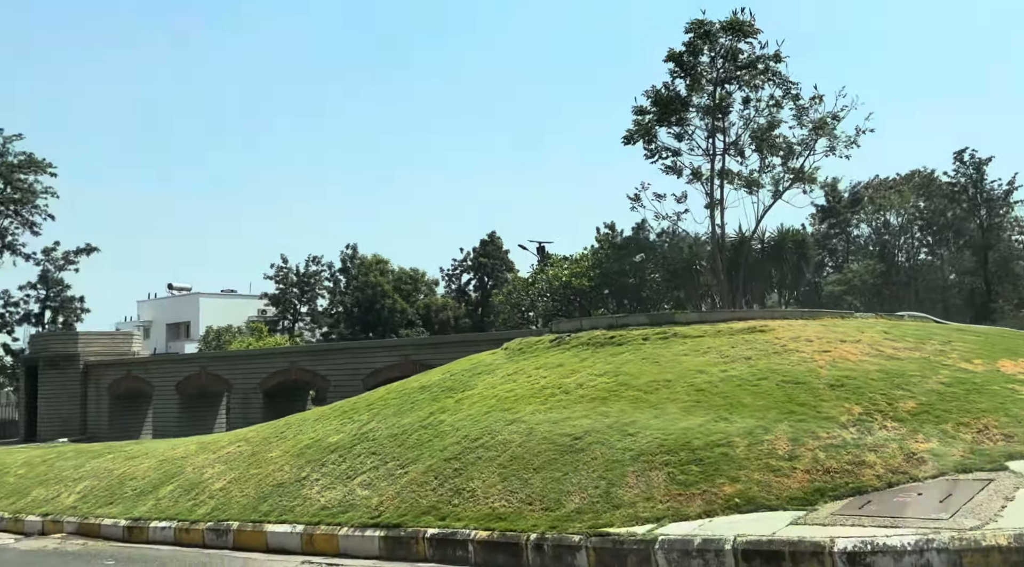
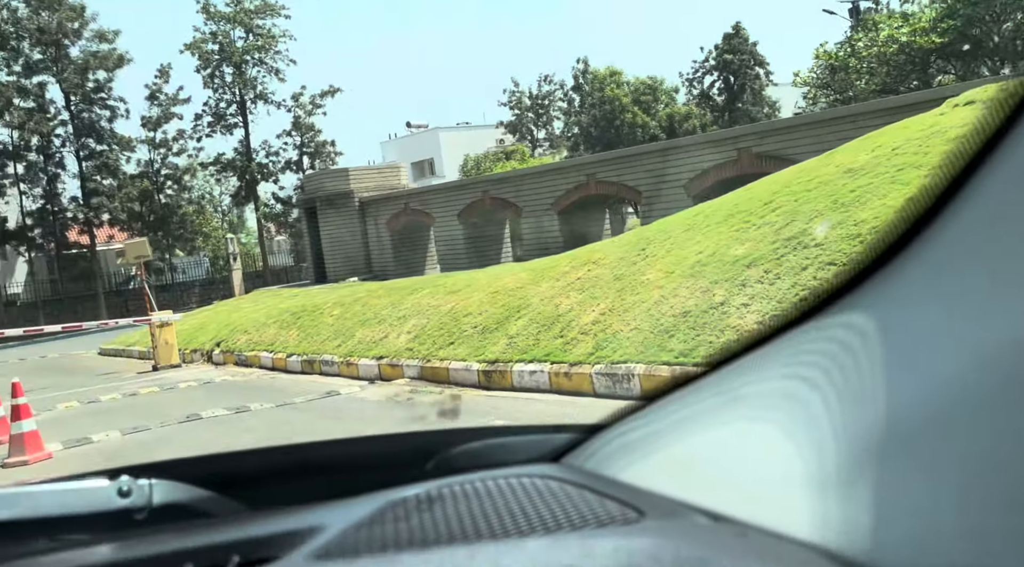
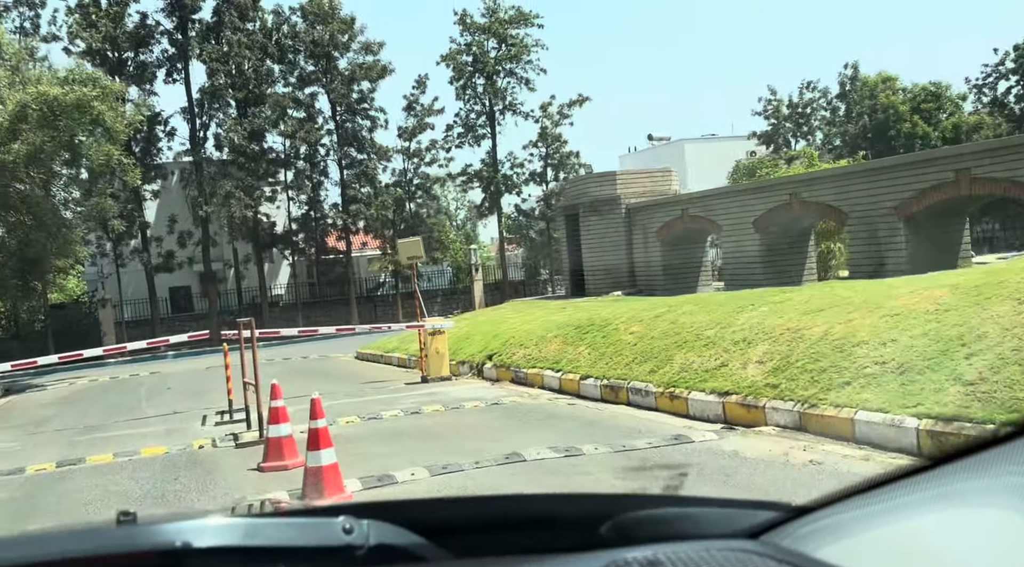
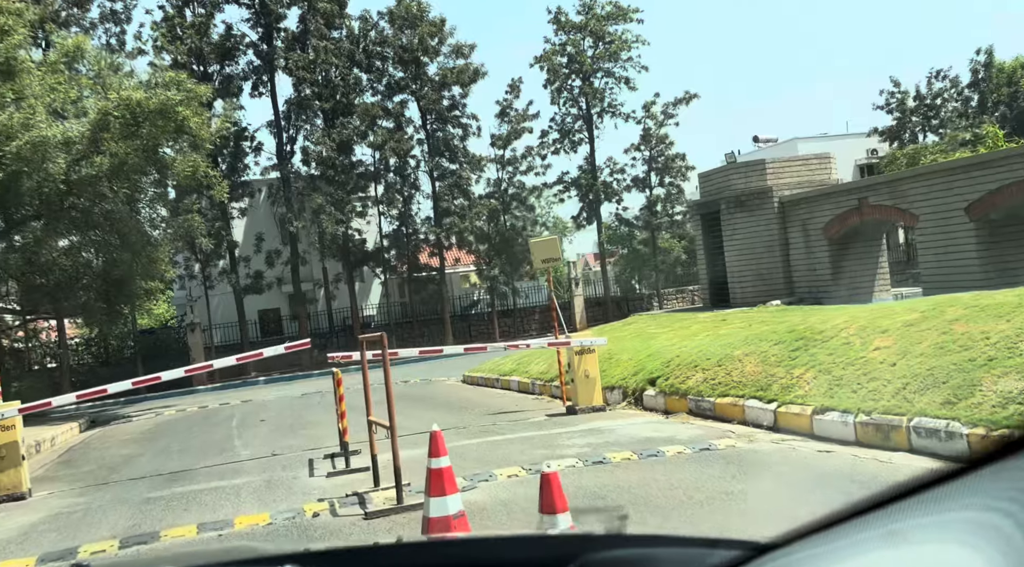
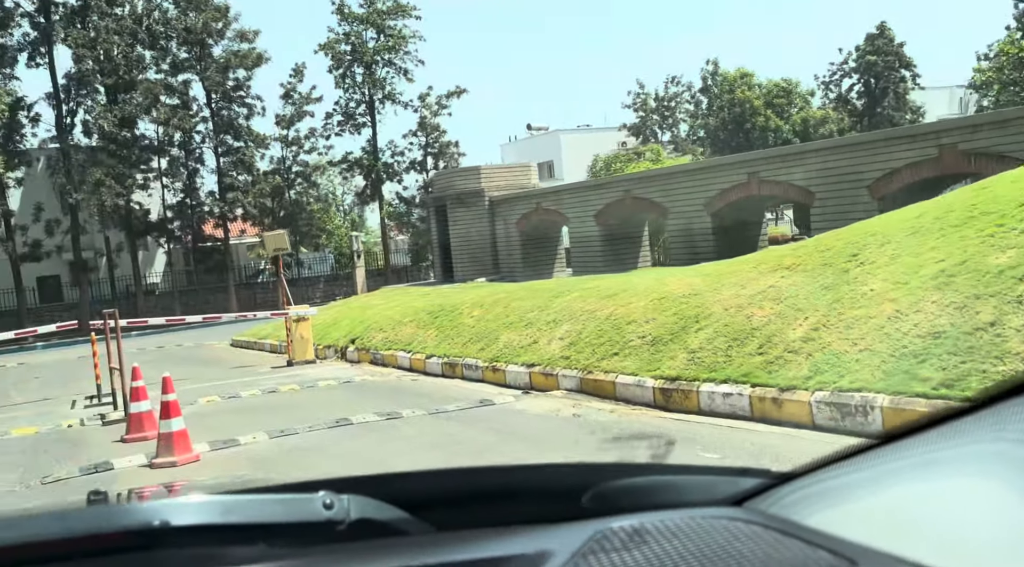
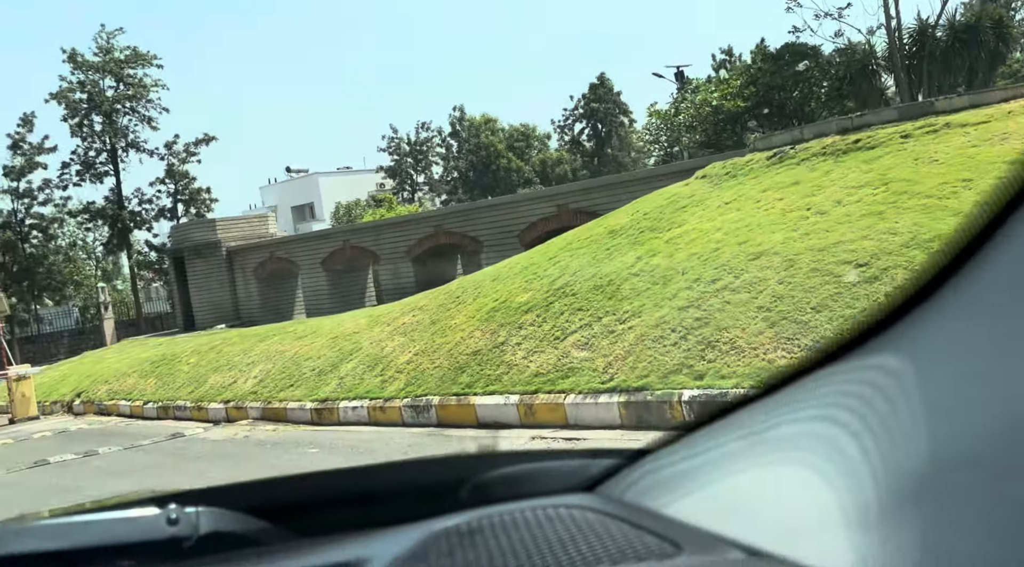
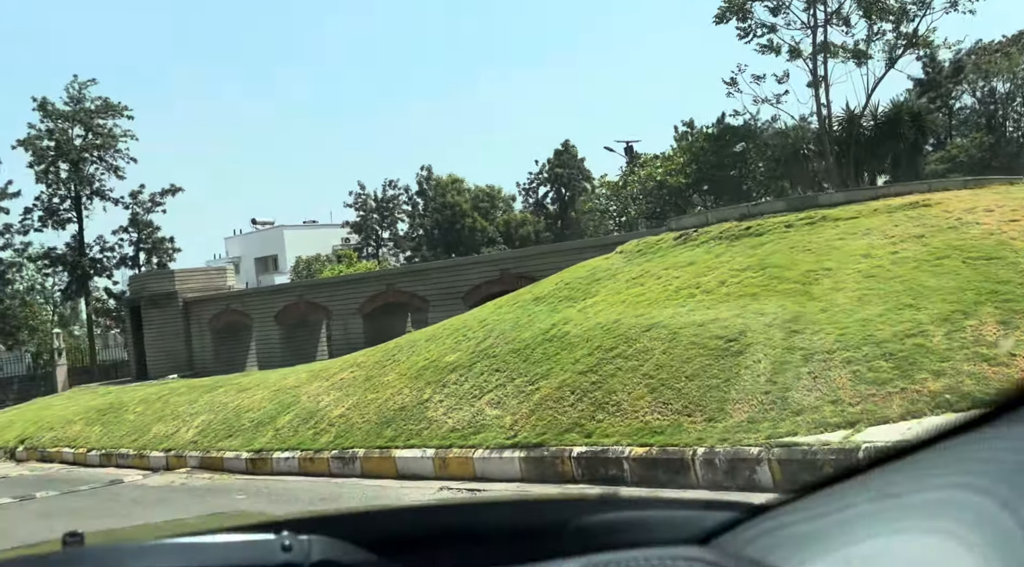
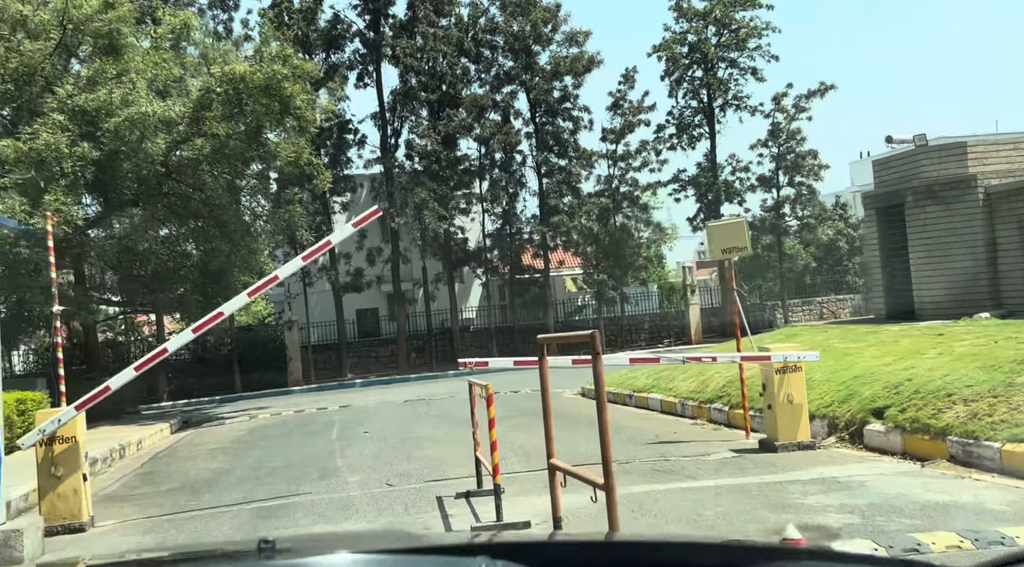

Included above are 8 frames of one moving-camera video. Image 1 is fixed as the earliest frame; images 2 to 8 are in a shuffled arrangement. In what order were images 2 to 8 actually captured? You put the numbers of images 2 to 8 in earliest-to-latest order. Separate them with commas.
7, 6, 2, 5, 3, 4, 8
